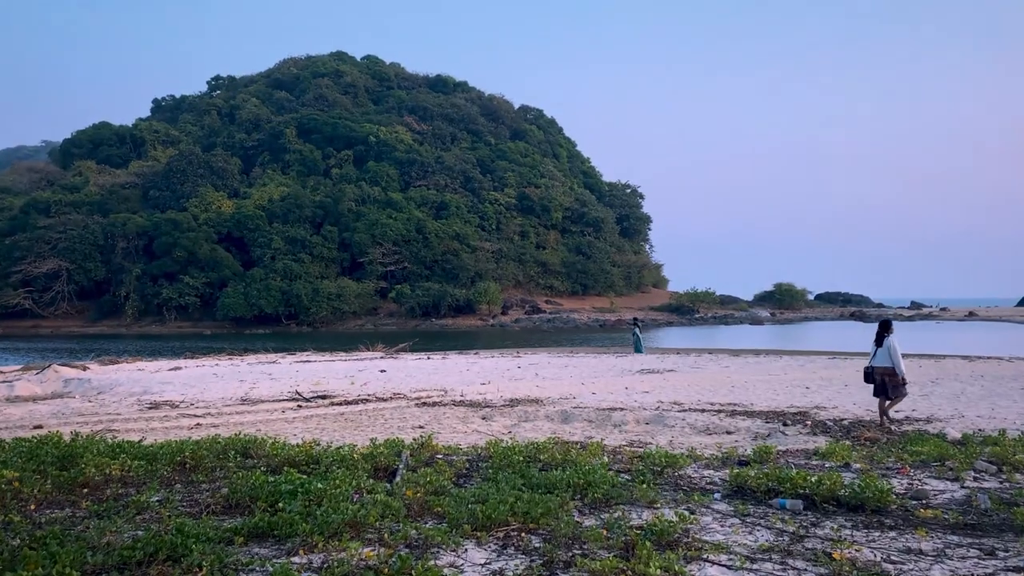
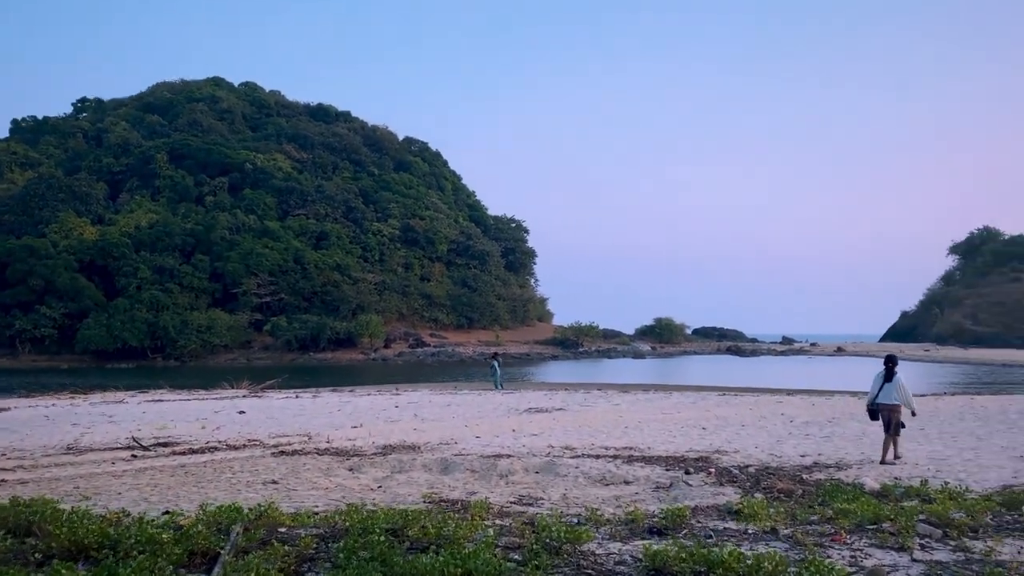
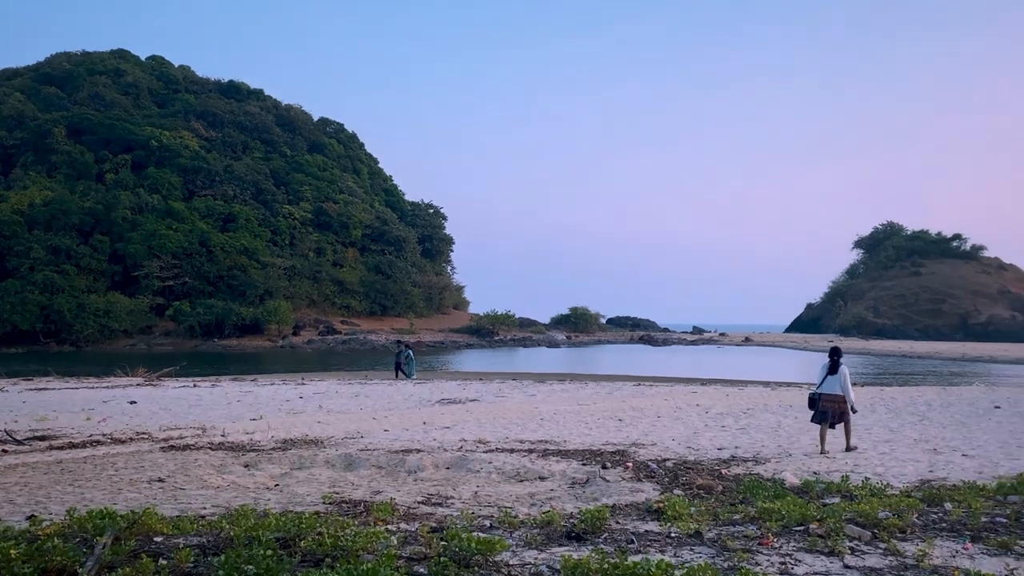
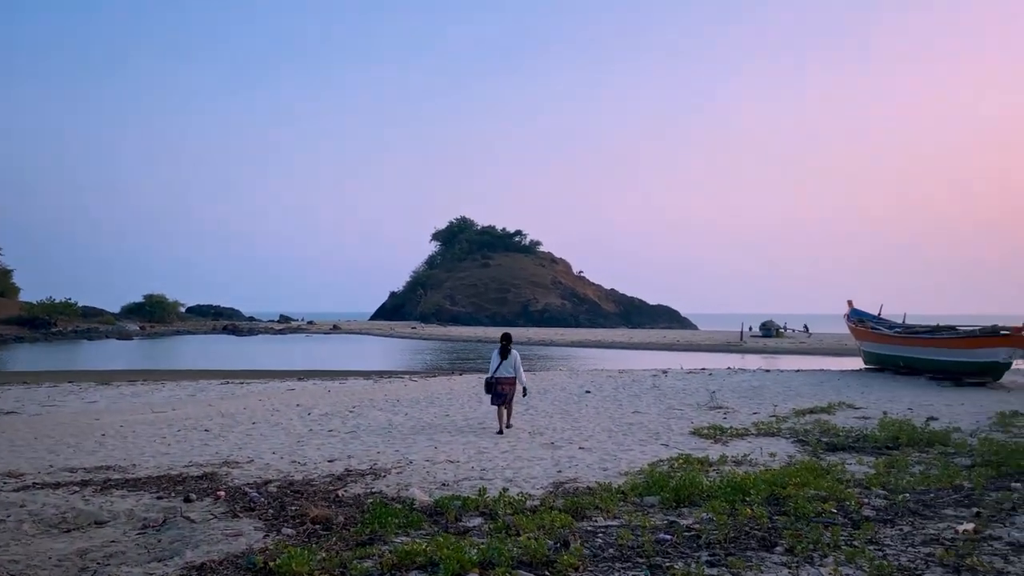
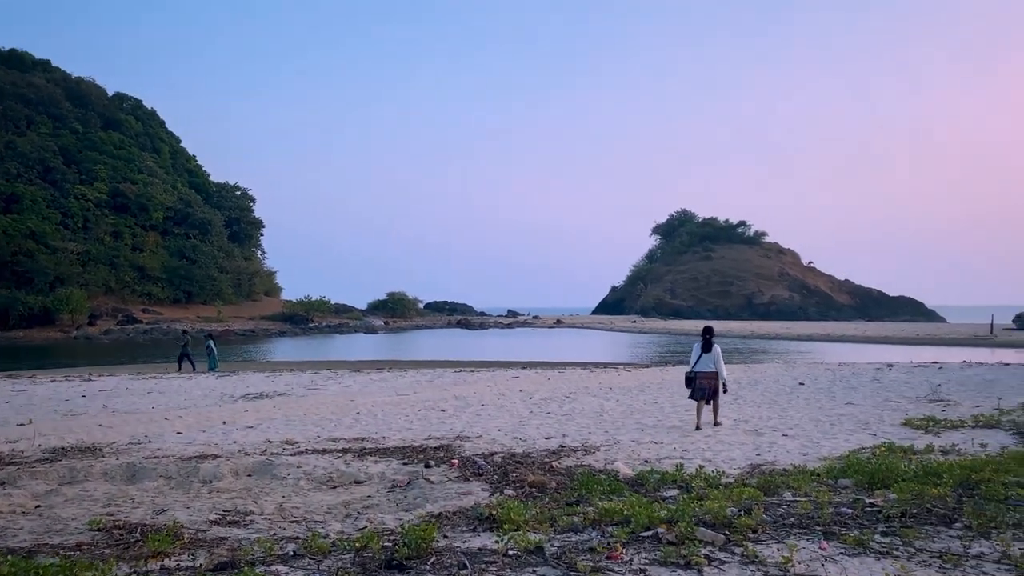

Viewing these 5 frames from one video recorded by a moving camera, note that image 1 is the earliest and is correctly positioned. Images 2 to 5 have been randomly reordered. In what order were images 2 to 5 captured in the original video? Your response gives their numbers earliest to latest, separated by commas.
2, 3, 5, 4
